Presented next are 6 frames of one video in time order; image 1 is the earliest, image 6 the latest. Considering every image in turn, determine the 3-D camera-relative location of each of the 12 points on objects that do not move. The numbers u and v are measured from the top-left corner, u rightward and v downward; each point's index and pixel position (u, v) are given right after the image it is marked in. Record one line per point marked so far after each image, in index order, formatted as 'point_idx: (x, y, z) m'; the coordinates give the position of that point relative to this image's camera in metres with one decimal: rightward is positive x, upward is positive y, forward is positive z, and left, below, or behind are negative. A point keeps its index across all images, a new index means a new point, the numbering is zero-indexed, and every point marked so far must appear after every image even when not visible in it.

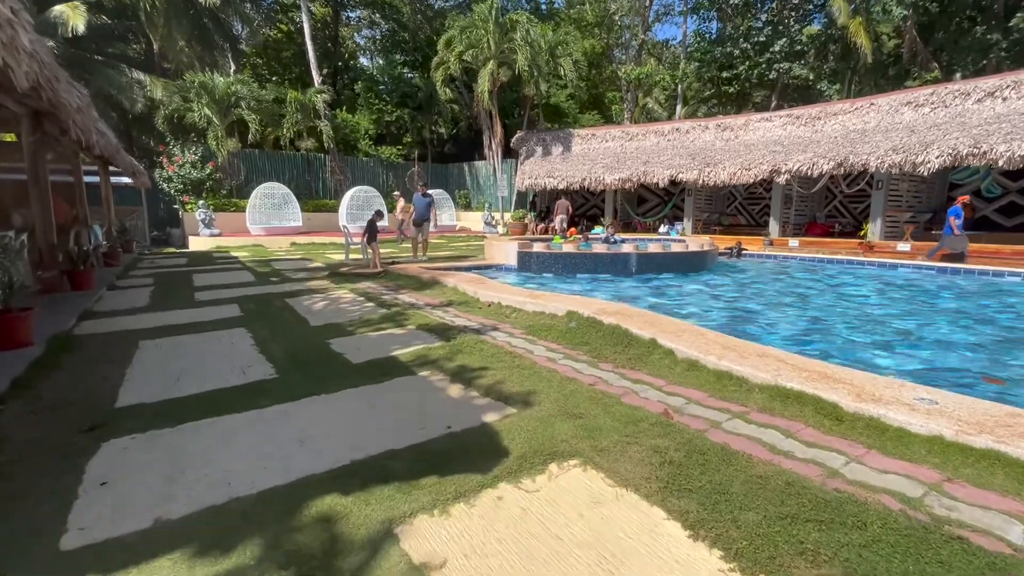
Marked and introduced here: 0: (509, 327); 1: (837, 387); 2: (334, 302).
0: (0.0, -0.4, +5.0) m
1: (+1.9, -0.6, +2.8) m
2: (-2.3, -0.2, +6.4) m
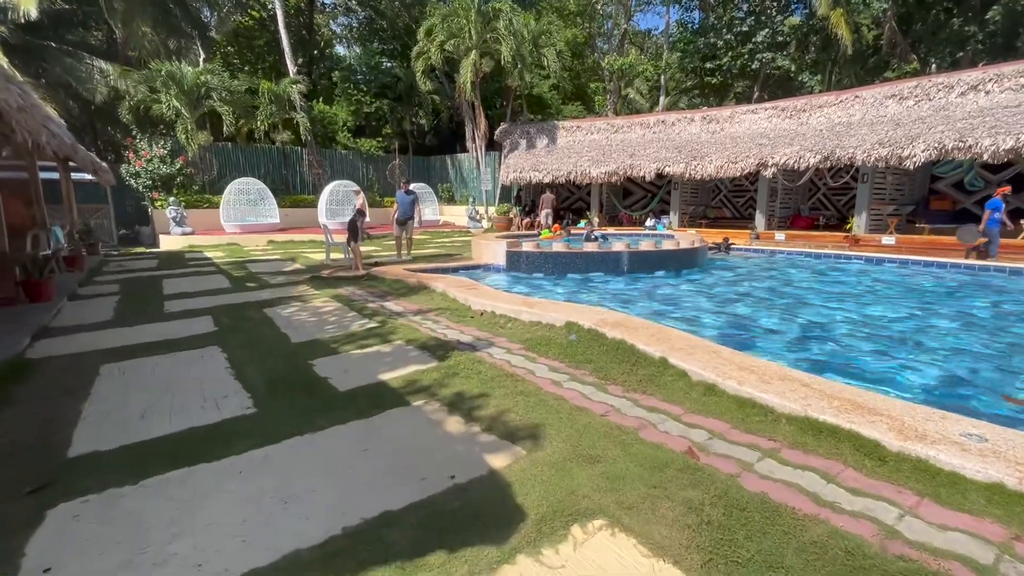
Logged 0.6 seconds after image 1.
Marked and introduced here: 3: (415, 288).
0: (-0.1, -0.5, +4.7) m
1: (+1.9, -0.7, +2.6) m
2: (-2.4, -0.3, +6.0) m
3: (-1.5, 0.0, +7.5) m
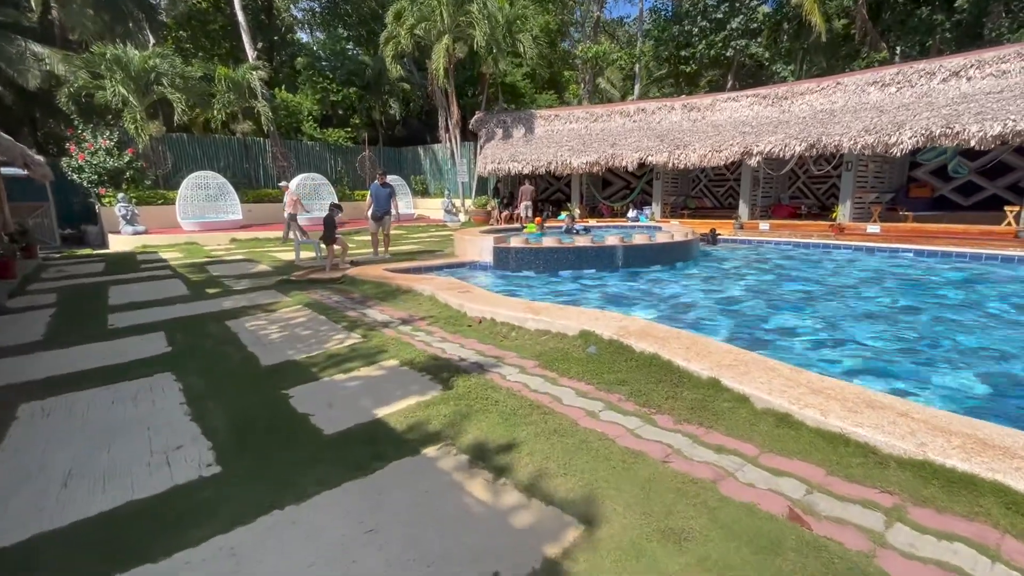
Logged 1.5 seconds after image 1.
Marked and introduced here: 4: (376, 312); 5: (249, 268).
0: (0.0, -0.6, +4.1) m
1: (+2.1, -0.8, +2.1) m
2: (-2.4, -0.4, +5.2) m
3: (-1.6, -0.1, +6.7) m
4: (-1.6, -0.3, +5.7) m
5: (-5.2, +0.4, +9.7) m
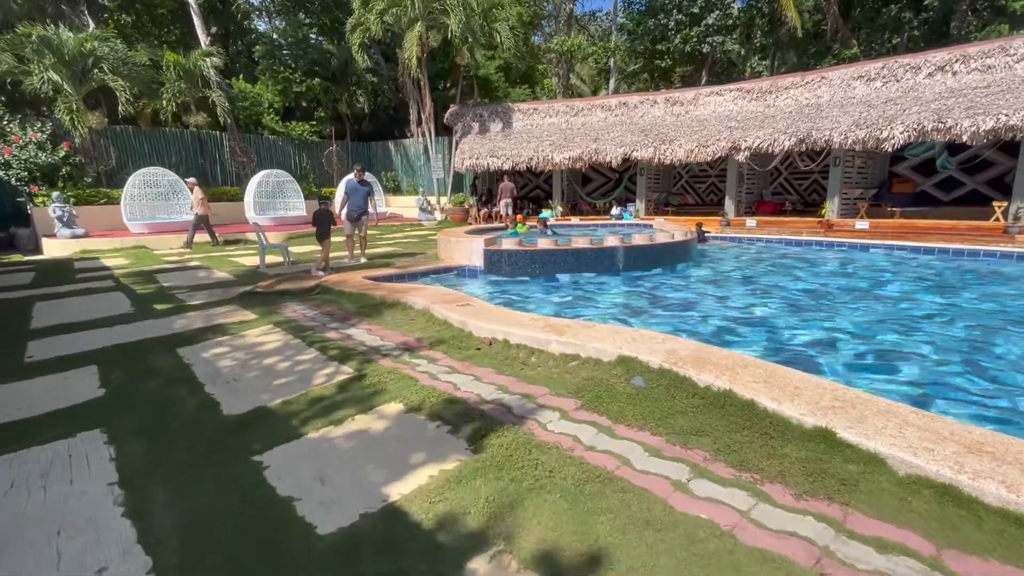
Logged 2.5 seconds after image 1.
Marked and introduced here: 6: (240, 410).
0: (+0.3, -0.7, +3.3) m
1: (+2.5, -0.9, +1.4) m
2: (-2.2, -0.6, +4.3) m
3: (-1.5, -0.2, +5.9) m
4: (-1.5, -0.4, +4.8) m
5: (-5.4, +0.2, +8.6) m
6: (-1.8, -0.8, +3.2) m
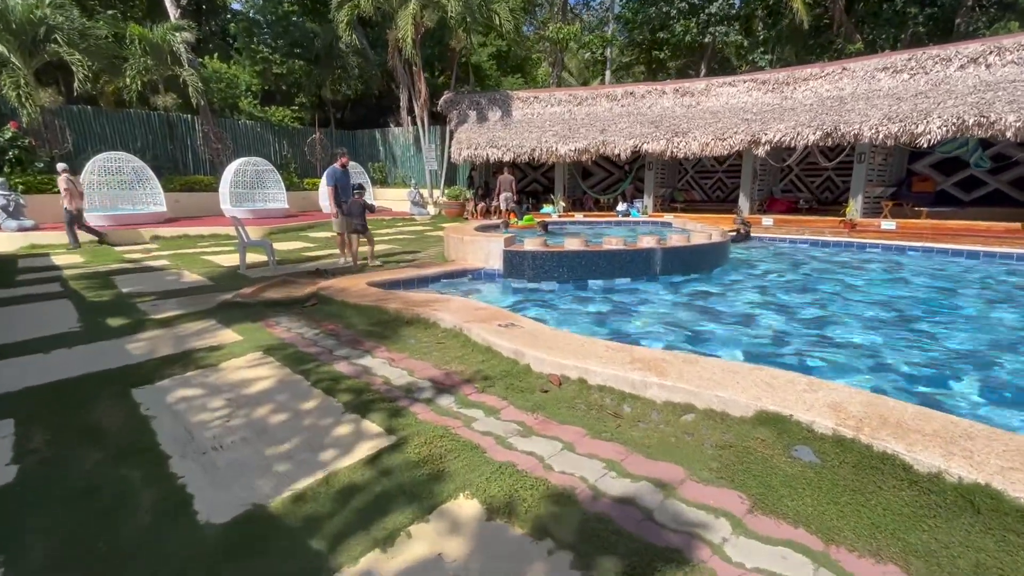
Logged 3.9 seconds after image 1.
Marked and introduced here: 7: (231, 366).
0: (+0.8, -0.9, +2.3) m
1: (+3.1, -1.1, +0.5) m
2: (-1.7, -0.7, +3.1) m
3: (-1.1, -0.3, +4.7) m
4: (-1.0, -0.6, +3.7) m
5: (-5.0, +0.1, +7.3) m
6: (-1.2, -1.0, +2.1) m
7: (-2.2, -0.6, +3.8) m
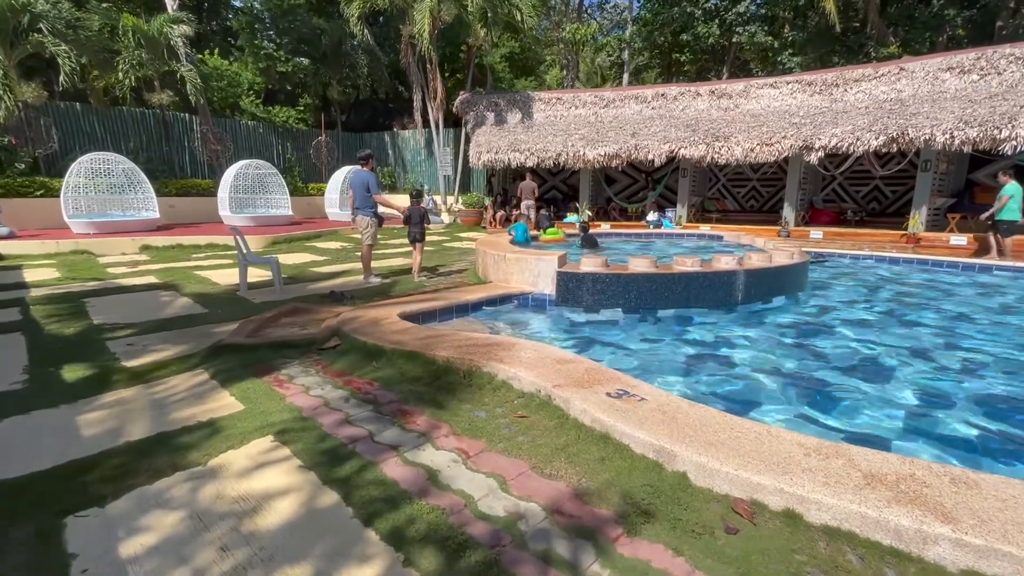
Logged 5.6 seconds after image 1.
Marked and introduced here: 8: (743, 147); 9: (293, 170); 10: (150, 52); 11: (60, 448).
0: (+1.5, -1.2, +1.0) m
1: (+3.8, -1.4, -0.8) m
2: (-1.0, -1.0, +1.9) m
3: (-0.3, -0.7, +3.5) m
4: (-0.2, -0.9, +2.4) m
5: (-4.3, -0.2, +6.0) m
6: (-0.5, -1.3, +0.8) m
7: (-1.5, -0.9, +2.5) m
8: (+6.2, +3.8, +13.2) m
9: (-7.9, +4.3, +17.7) m
10: (-10.6, +6.9, +14.3) m
11: (-2.5, -0.9, +2.8) m
